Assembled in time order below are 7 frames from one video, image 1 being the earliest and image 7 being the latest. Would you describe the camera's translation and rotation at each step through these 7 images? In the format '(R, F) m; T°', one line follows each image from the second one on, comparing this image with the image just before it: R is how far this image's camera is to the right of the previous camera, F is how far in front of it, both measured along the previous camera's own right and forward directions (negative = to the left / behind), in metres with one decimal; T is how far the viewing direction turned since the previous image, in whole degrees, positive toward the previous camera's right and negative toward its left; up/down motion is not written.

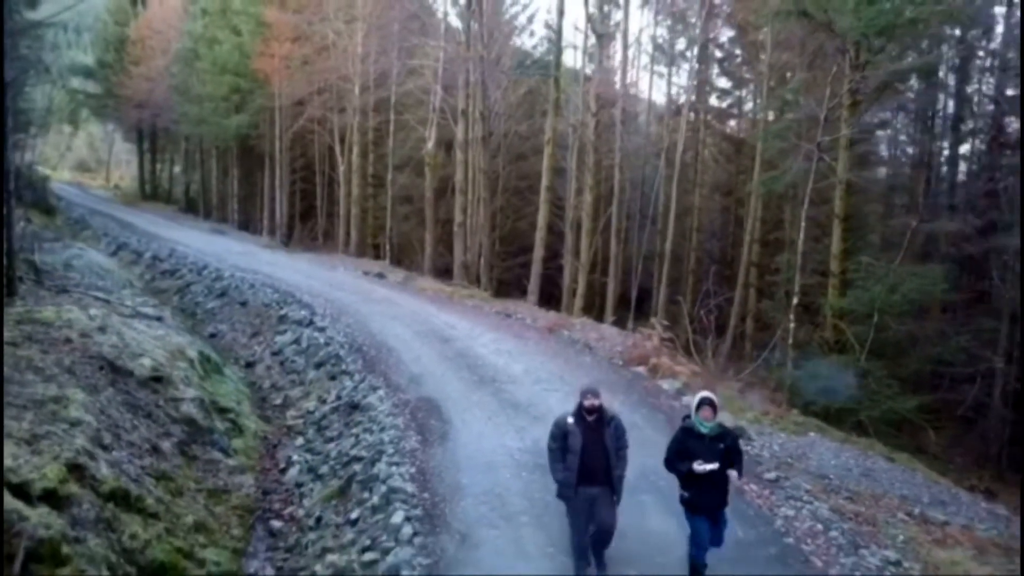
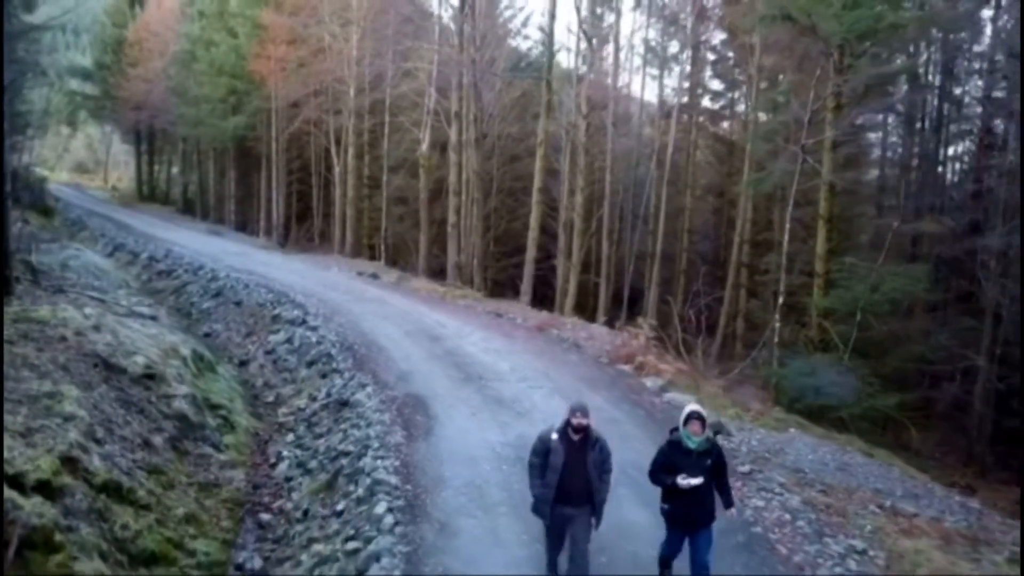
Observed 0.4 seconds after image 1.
(+0.2, -0.3) m; 0°
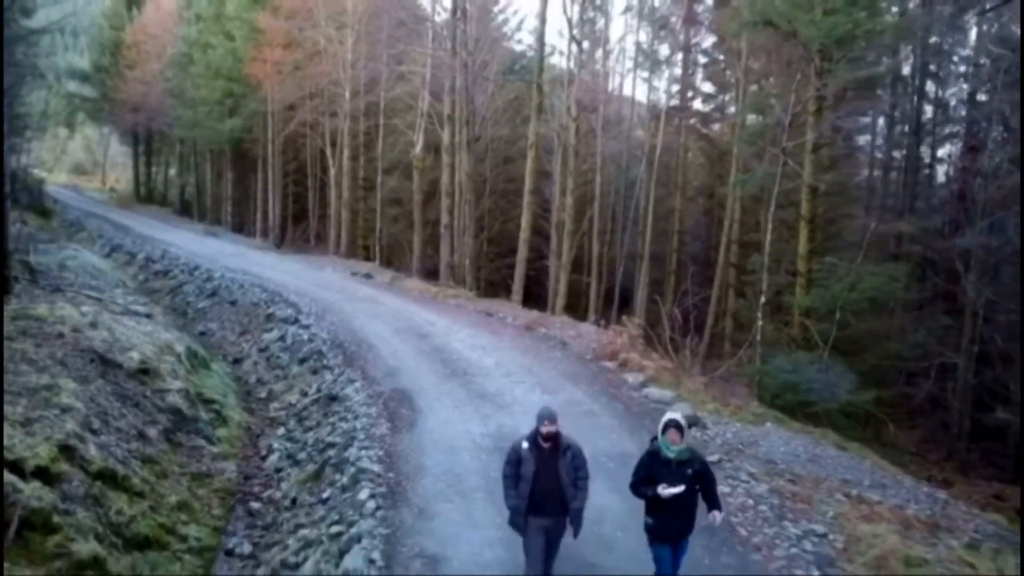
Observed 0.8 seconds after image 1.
(+0.2, -0.4) m; 0°
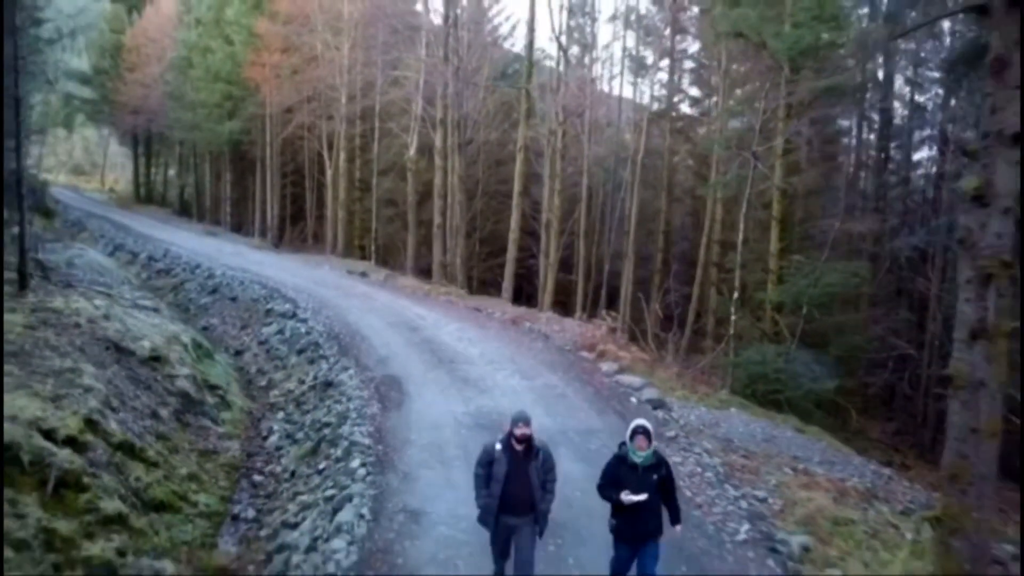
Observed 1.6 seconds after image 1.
(+0.3, -1.0) m; 0°
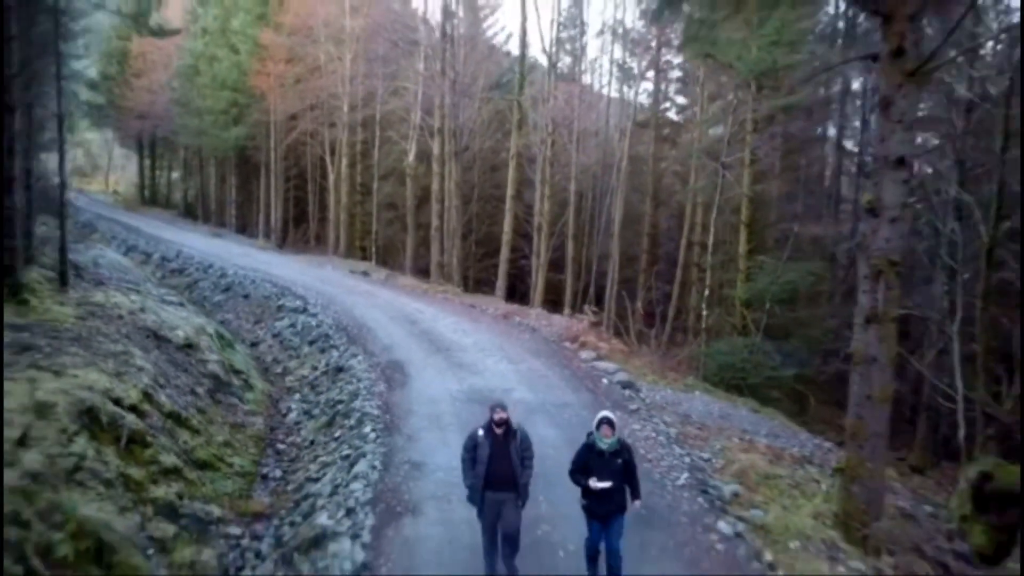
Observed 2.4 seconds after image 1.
(+0.2, -1.8) m; 0°
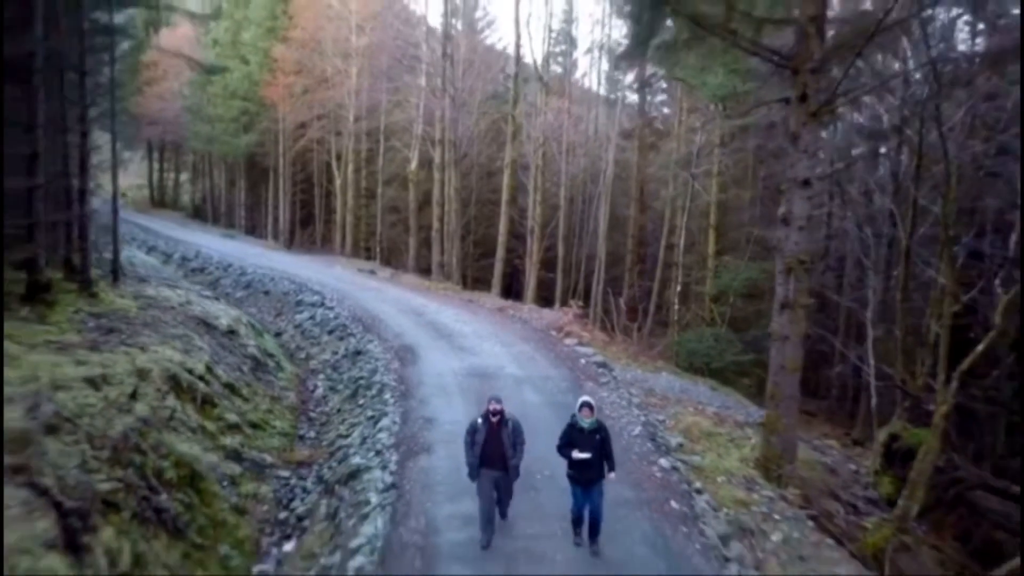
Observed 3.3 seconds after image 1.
(+0.1, -2.5) m; 0°
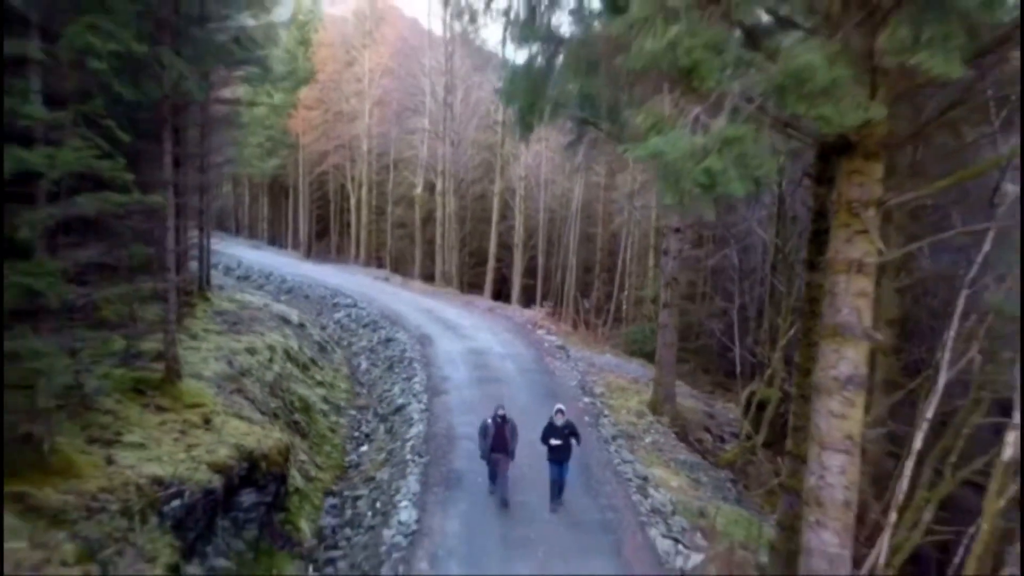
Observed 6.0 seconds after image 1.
(+0.2, -7.1) m; 0°
